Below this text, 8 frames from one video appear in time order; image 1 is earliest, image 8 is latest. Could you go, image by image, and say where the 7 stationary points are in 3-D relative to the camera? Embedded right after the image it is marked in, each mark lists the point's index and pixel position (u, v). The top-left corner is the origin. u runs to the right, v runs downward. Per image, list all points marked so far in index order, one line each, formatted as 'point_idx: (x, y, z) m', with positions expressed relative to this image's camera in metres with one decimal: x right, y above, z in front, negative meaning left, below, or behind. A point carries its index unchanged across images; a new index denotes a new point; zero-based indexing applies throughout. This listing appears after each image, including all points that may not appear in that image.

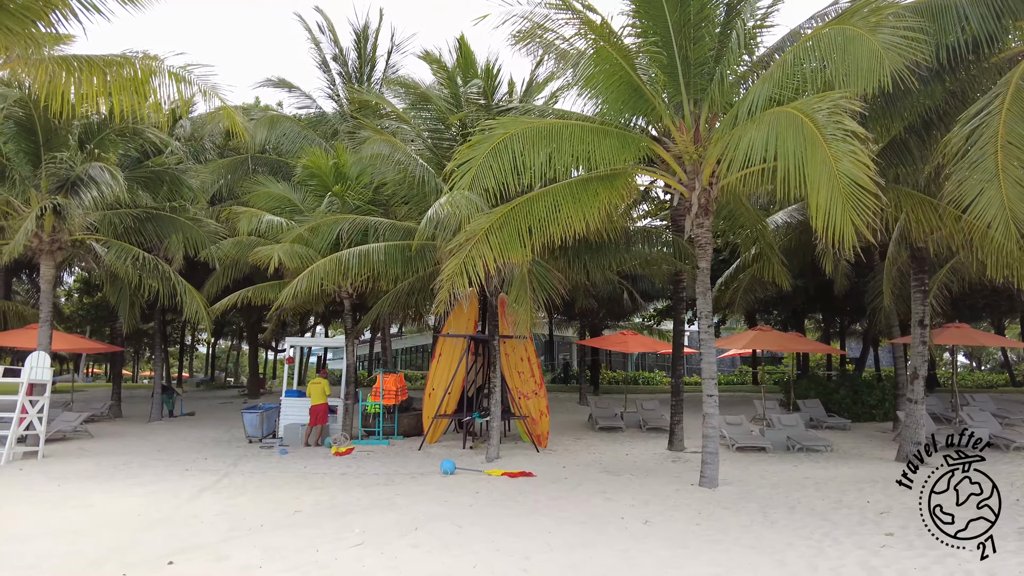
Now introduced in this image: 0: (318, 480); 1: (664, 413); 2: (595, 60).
0: (-2.5, -2.5, +8.7) m
1: (+3.6, -3.0, +15.9) m
2: (+1.0, +2.7, +8.1) m
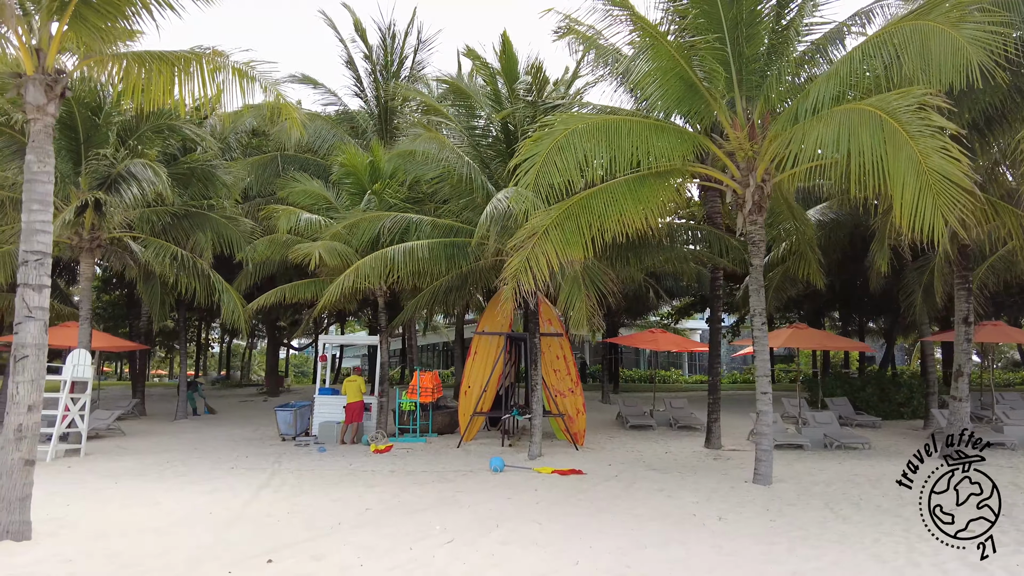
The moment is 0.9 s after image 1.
0: (-1.8, -2.5, +8.7) m
1: (+4.3, -2.9, +15.9) m
2: (+1.7, +2.8, +8.1) m
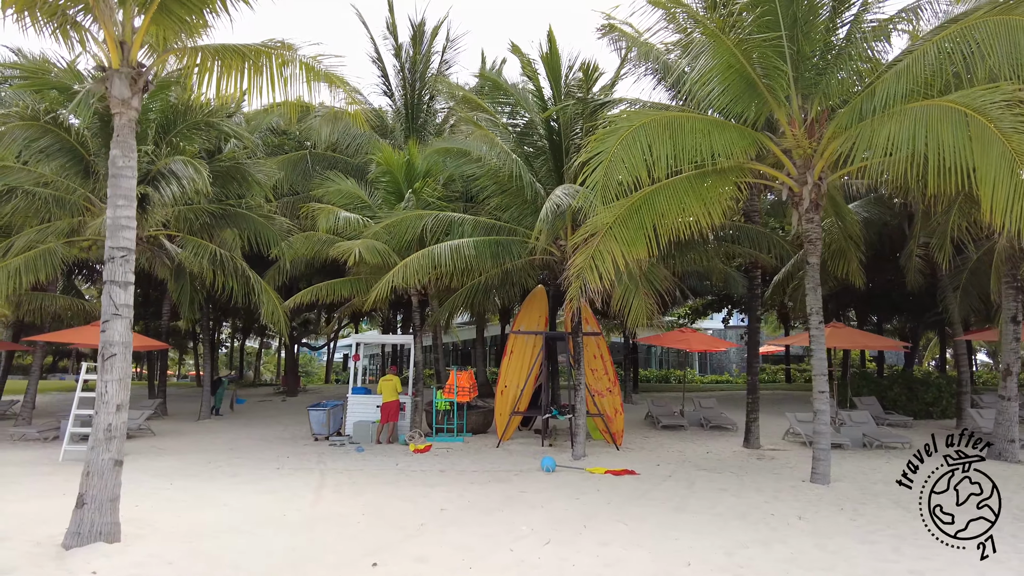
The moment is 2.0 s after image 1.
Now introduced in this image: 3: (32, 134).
0: (-1.1, -2.4, +8.6) m
1: (+5.0, -2.9, +15.8) m
2: (+2.4, +2.8, +8.0) m
3: (-7.1, +2.3, +9.9) m
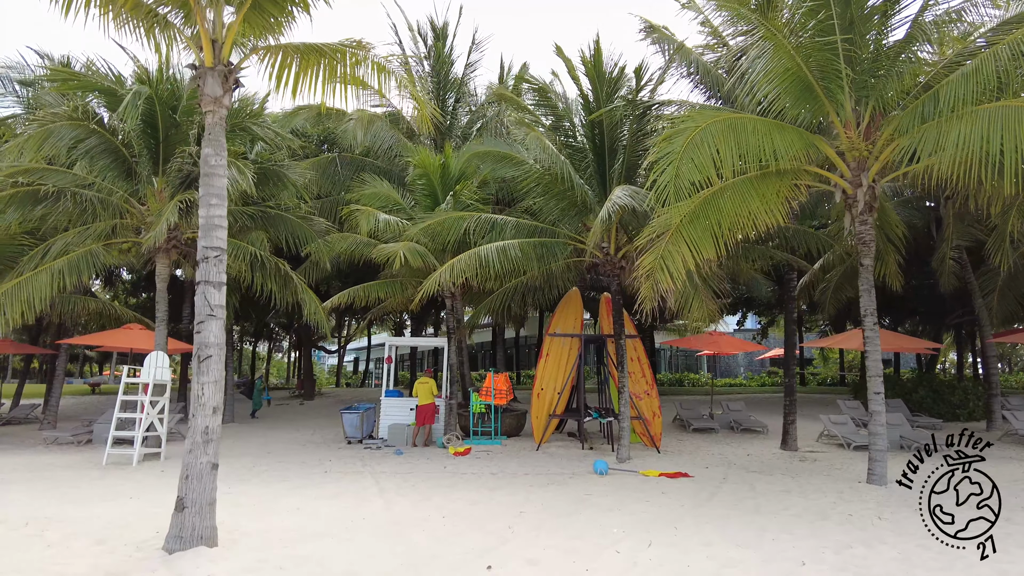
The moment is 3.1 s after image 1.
0: (-0.3, -2.5, +8.5) m
1: (+5.6, -3.0, +15.8) m
2: (+3.1, +2.8, +8.0) m
3: (-6.3, +2.3, +9.8) m
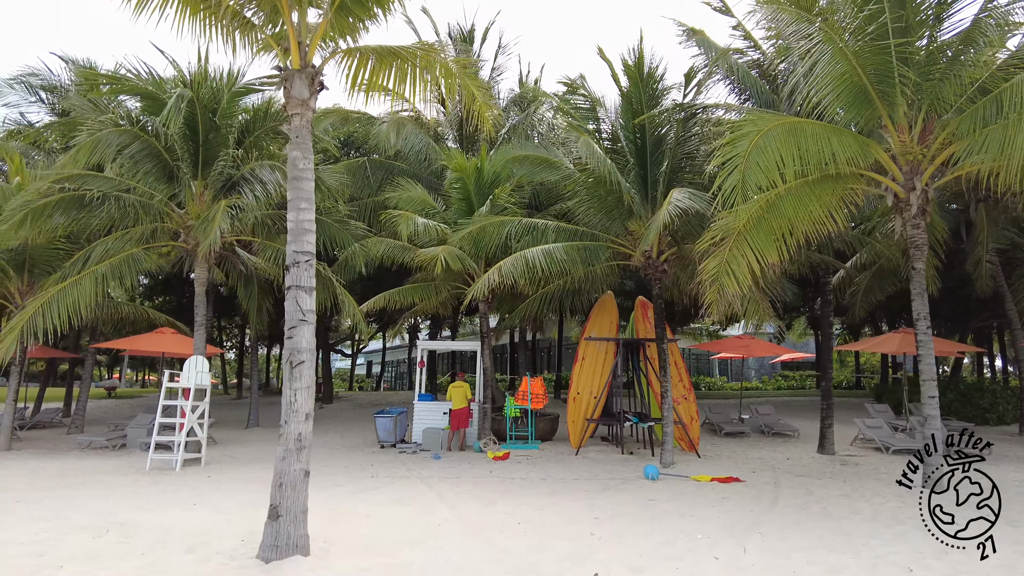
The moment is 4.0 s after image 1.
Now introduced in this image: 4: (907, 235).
0: (+0.3, -2.5, +8.5) m
1: (+6.3, -3.0, +15.8) m
2: (+3.8, +2.7, +8.0) m
3: (-5.7, +2.2, +9.8) m
4: (+5.4, +0.7, +9.1) m
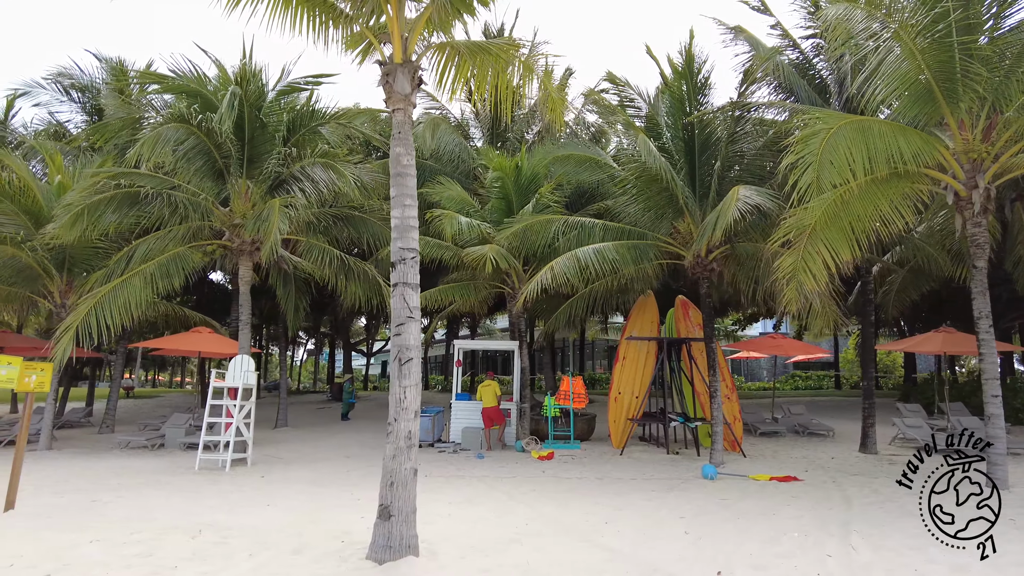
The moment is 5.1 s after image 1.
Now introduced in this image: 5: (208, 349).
0: (+1.1, -2.5, +8.4) m
1: (+7.1, -3.0, +15.8) m
2: (+4.6, +2.7, +8.0) m
3: (-4.9, +2.2, +9.7) m
4: (+6.2, +0.7, +9.0) m
5: (-5.8, -1.2, +12.9) m
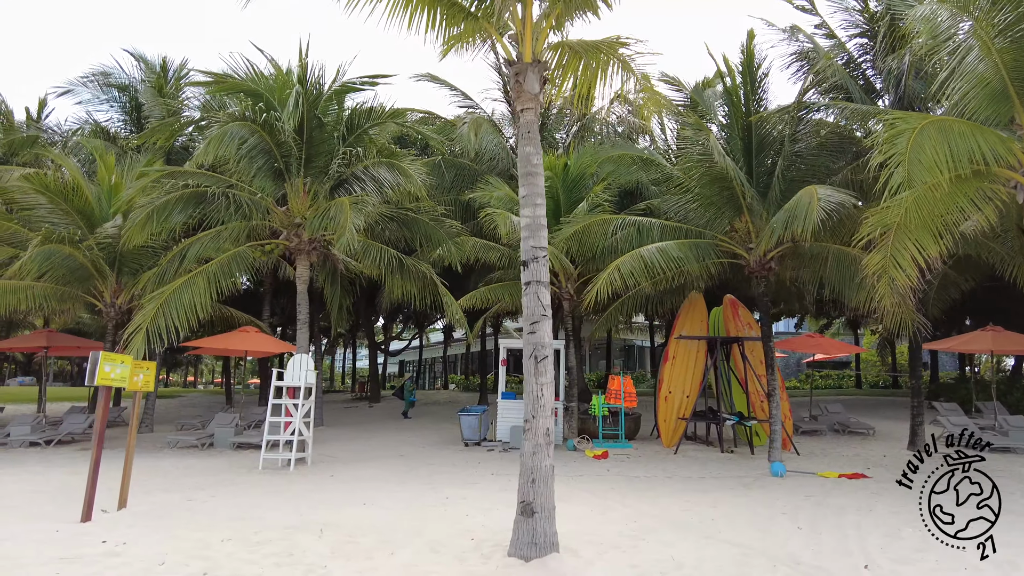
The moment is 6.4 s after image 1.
0: (+2.1, -2.5, +8.5) m
1: (+8.0, -3.0, +15.8) m
2: (+5.6, +2.8, +8.0) m
3: (-3.9, +2.3, +9.7) m
4: (+7.1, +0.8, +9.1) m
5: (-4.9, -1.2, +12.9) m
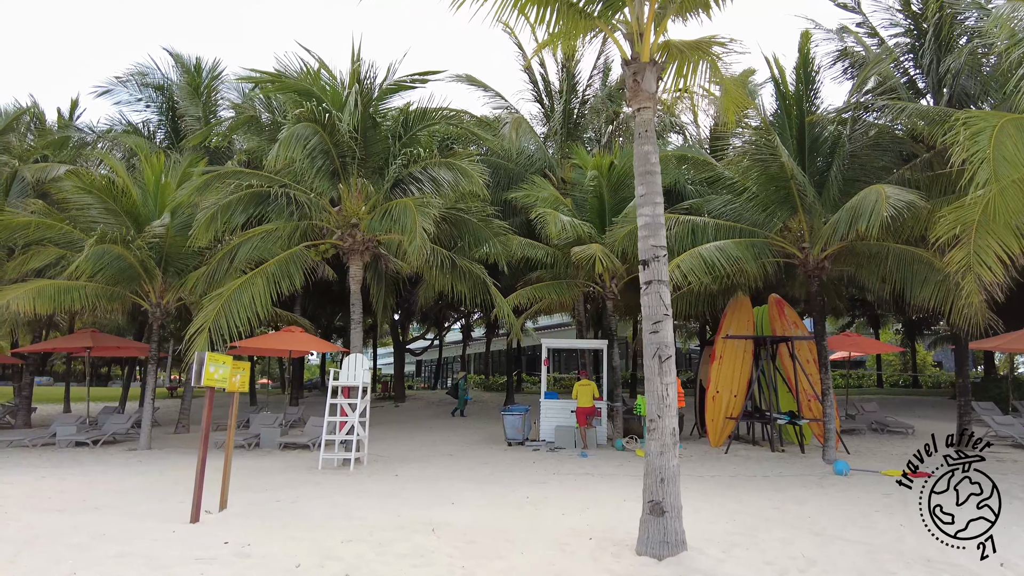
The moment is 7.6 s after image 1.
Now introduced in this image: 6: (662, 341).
0: (+3.0, -2.5, +8.5) m
1: (+8.9, -3.0, +15.8) m
2: (+6.5, +2.8, +8.0) m
3: (-3.0, +2.3, +9.7) m
4: (+8.0, +0.8, +9.1) m
5: (-4.0, -1.2, +12.9) m
6: (+1.1, -0.4, +4.8) m
